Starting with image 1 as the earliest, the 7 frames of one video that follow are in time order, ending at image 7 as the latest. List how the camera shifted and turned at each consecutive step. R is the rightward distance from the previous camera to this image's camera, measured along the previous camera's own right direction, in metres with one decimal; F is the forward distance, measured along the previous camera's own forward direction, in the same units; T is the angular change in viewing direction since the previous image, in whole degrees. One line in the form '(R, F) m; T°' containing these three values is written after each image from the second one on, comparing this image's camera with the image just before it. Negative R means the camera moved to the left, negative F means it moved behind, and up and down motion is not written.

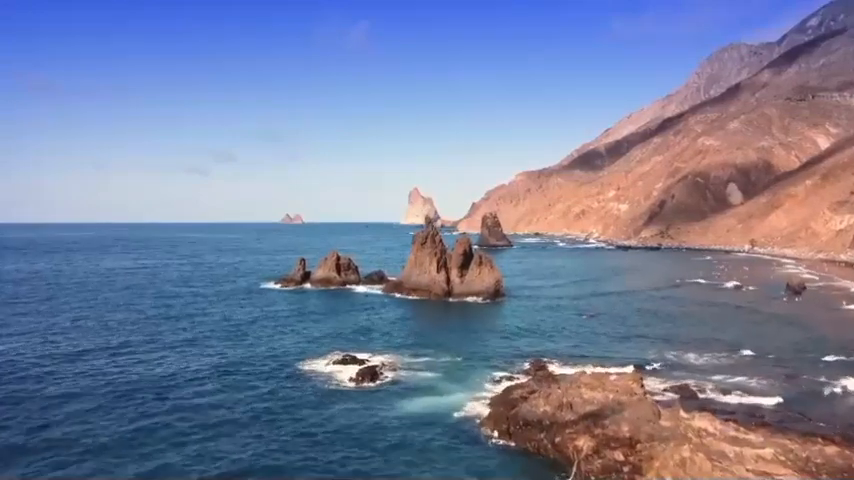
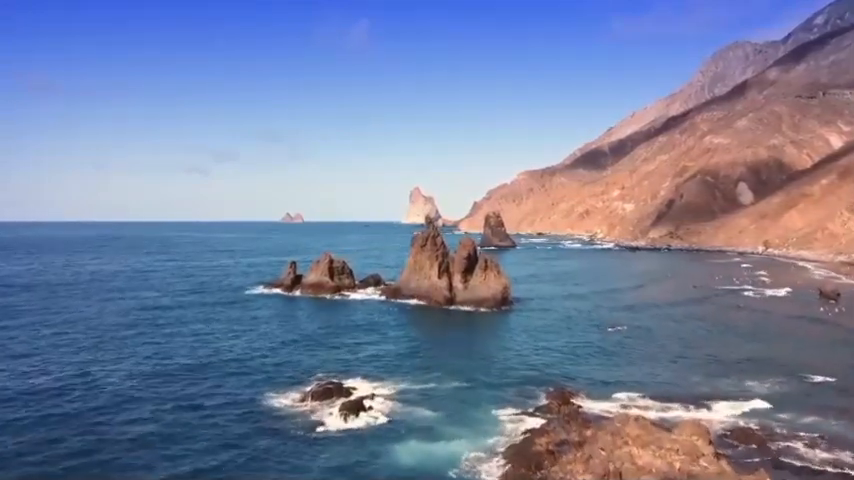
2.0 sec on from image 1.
(+0.1, +6.5) m; 0°
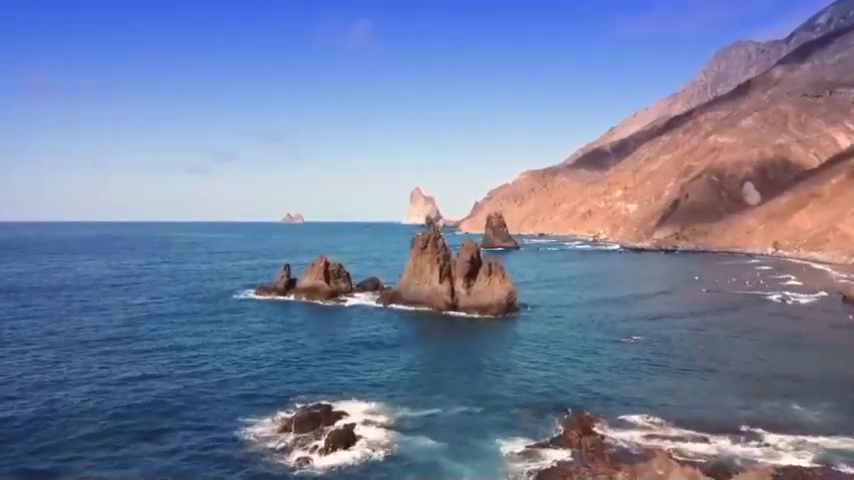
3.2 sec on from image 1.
(0.0, +3.8) m; 0°
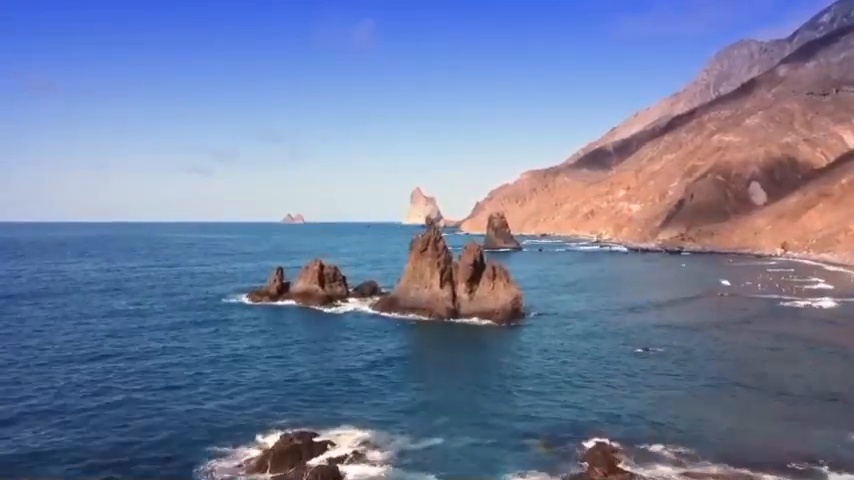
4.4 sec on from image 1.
(+0.1, +3.8) m; 0°
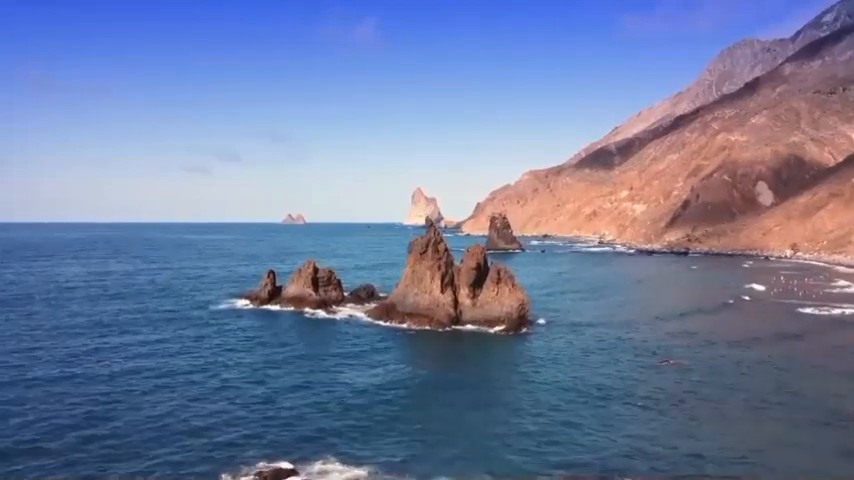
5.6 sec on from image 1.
(+0.1, +3.9) m; 0°
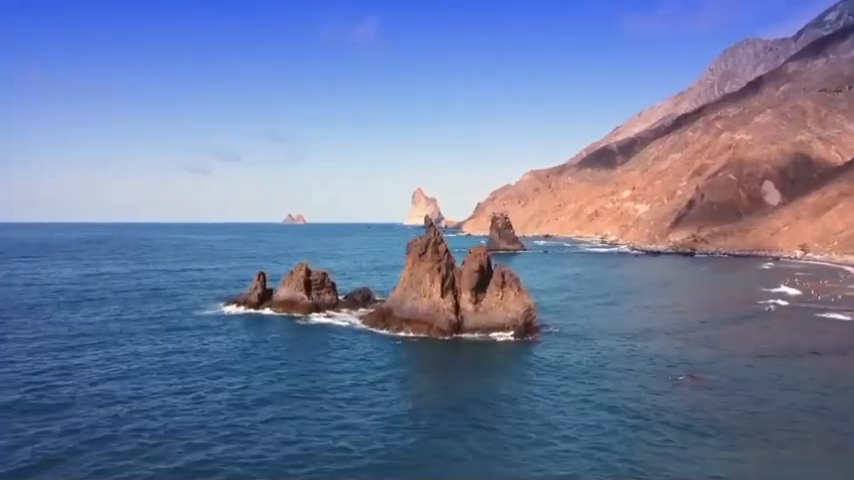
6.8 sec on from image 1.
(+0.1, +3.8) m; 0°
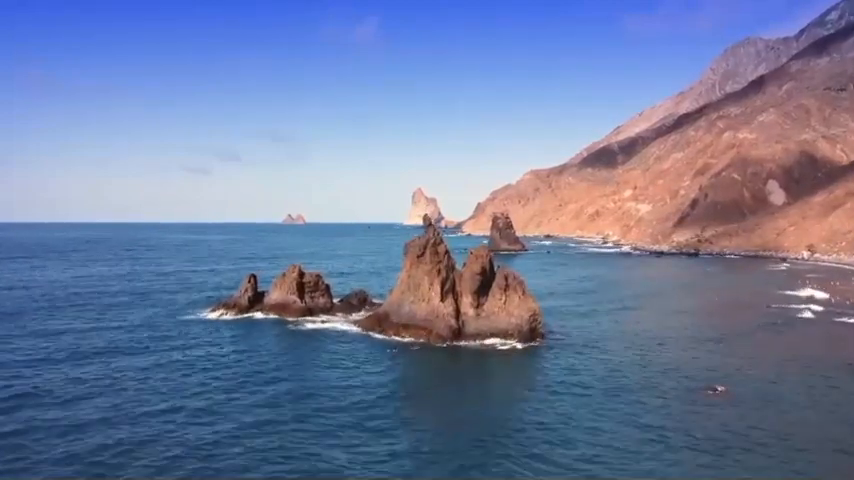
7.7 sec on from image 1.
(+0.1, +2.8) m; 0°
